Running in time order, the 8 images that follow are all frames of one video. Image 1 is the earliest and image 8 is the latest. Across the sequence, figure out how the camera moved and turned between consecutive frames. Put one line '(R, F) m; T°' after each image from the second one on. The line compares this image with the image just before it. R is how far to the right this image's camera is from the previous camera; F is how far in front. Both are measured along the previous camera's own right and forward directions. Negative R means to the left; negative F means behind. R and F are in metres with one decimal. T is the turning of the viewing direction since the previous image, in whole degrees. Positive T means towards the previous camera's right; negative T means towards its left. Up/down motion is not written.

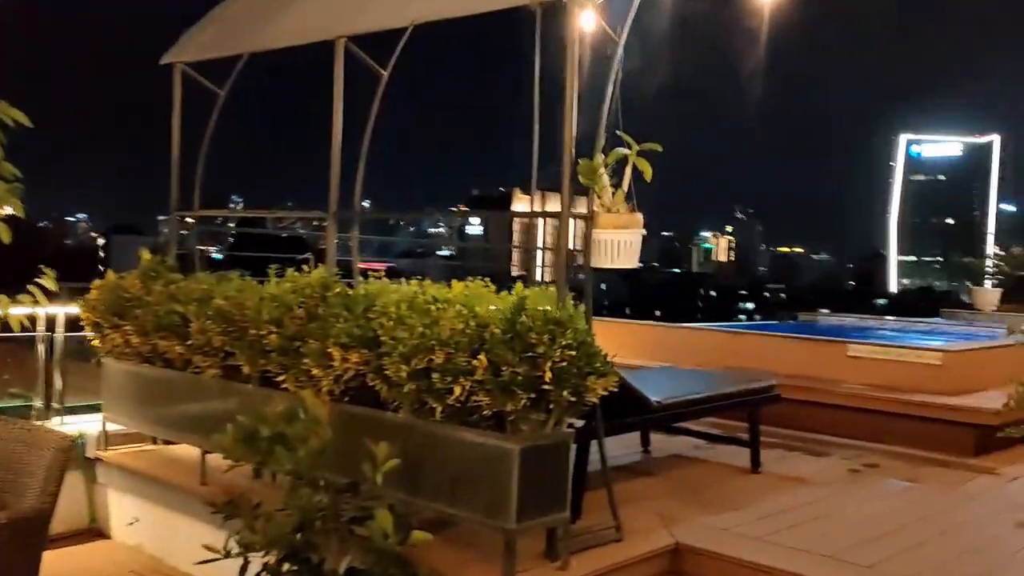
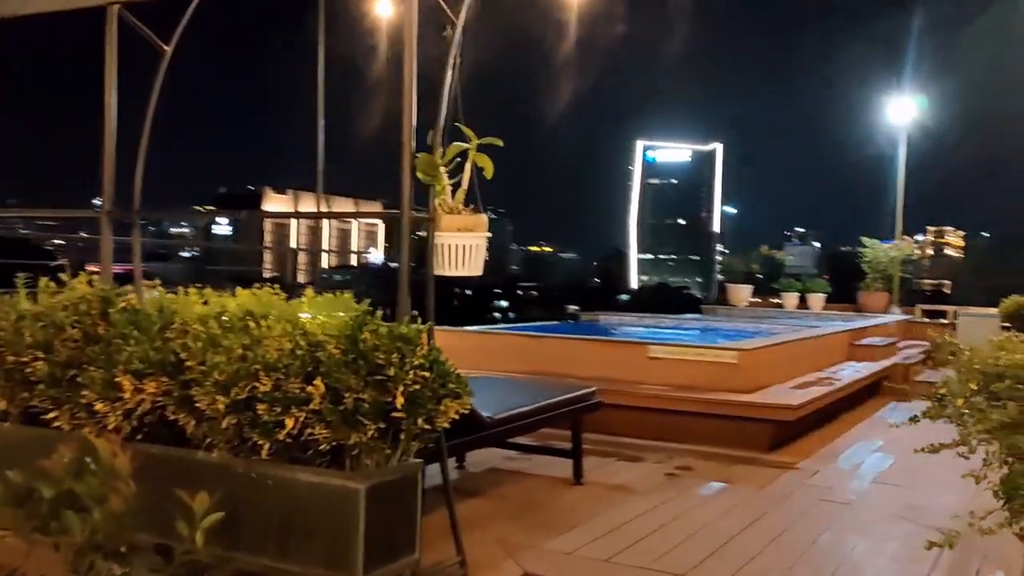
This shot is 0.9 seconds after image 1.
(-0.2, +0.4) m; +15°
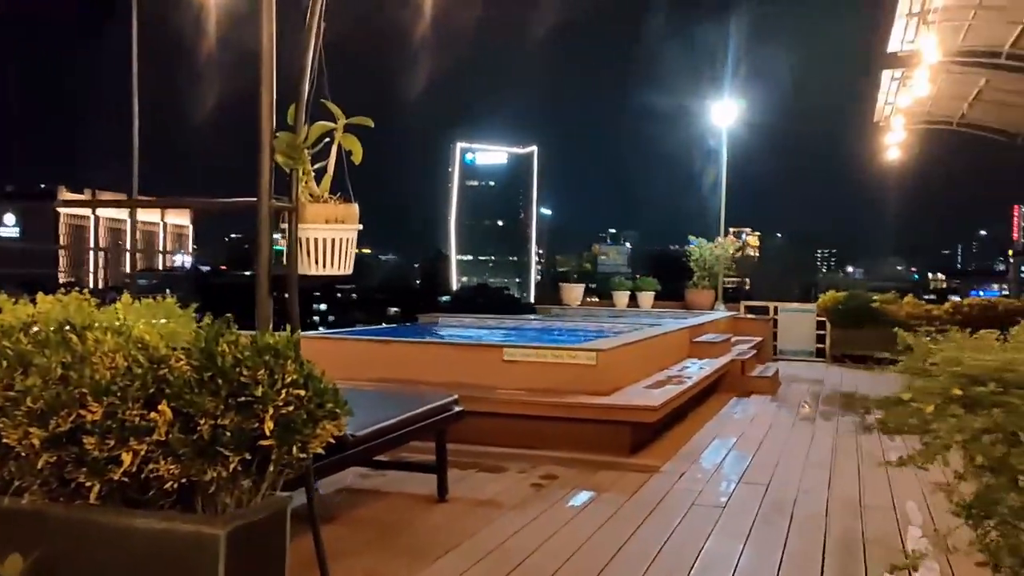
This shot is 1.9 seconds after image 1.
(-0.1, +0.3) m; +11°
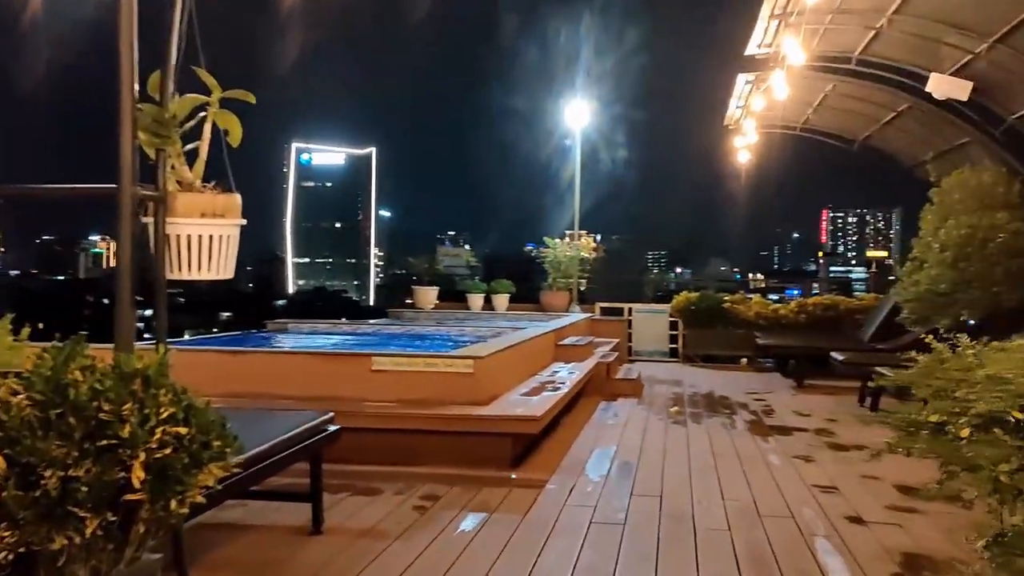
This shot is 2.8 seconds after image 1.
(-0.2, +0.3) m; +10°
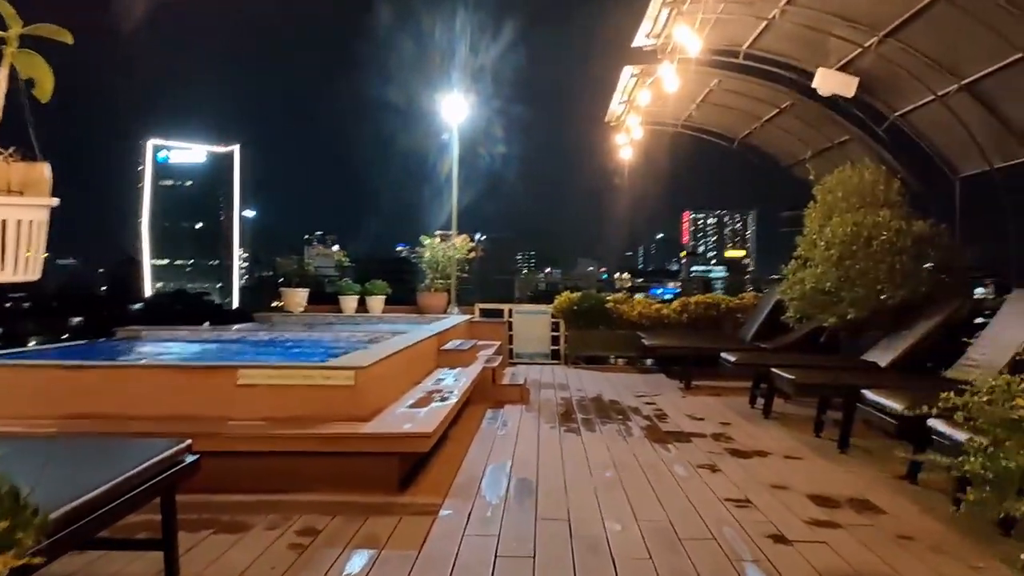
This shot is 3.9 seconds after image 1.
(-0.1, +0.4) m; +8°
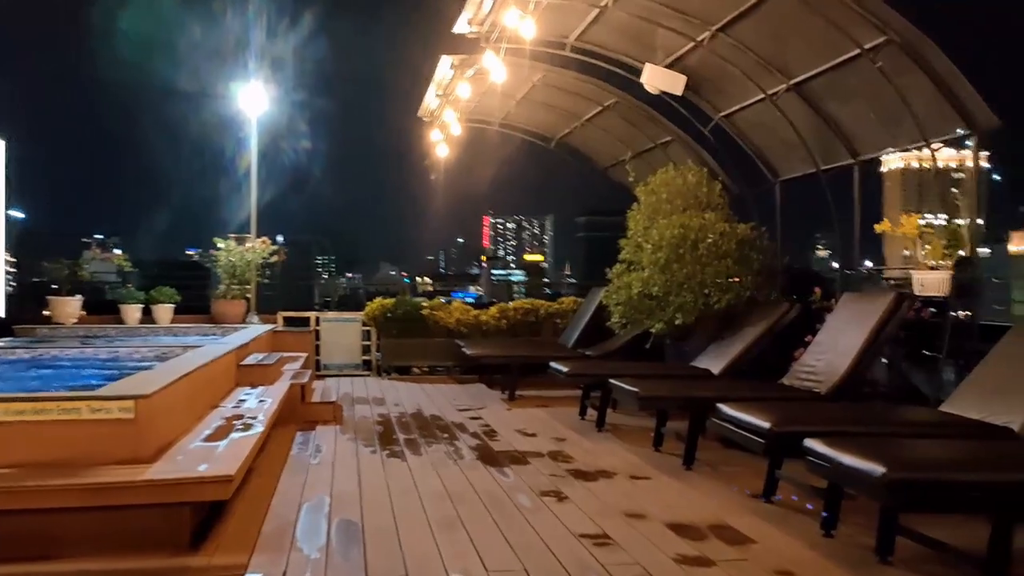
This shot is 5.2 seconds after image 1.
(-0.1, +0.6) m; +12°
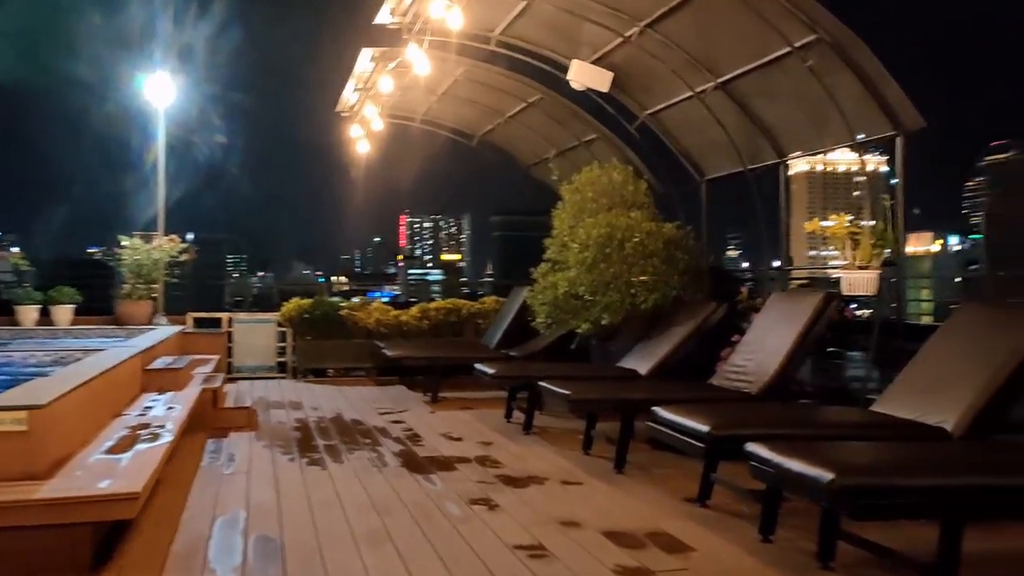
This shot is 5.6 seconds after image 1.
(-0.1, +0.2) m; +5°
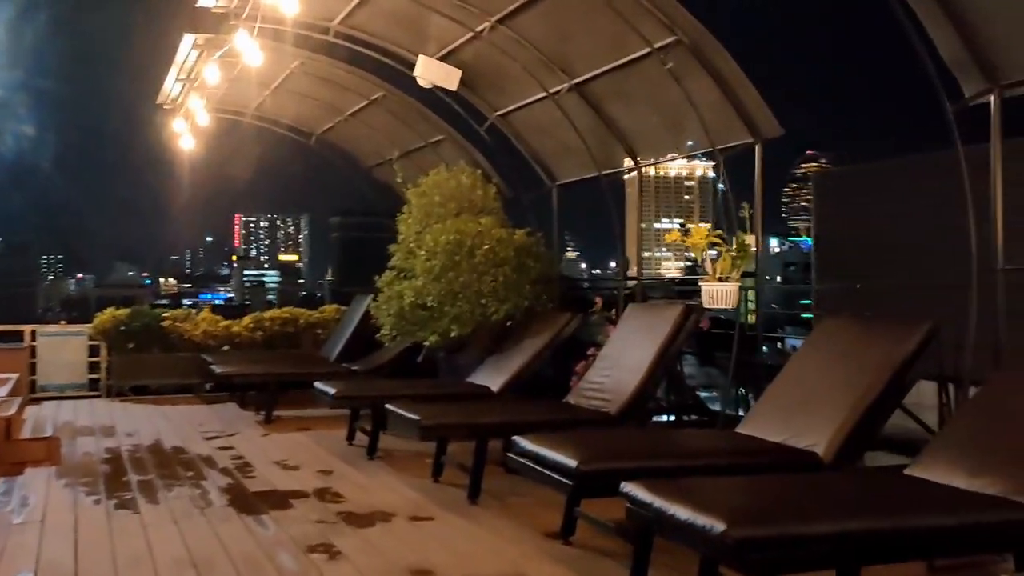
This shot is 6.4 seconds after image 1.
(0.0, +0.4) m; +10°
